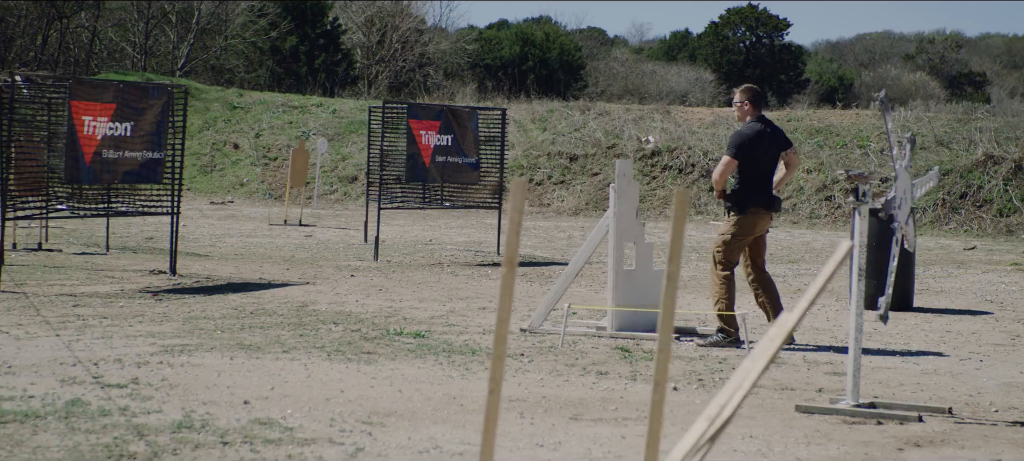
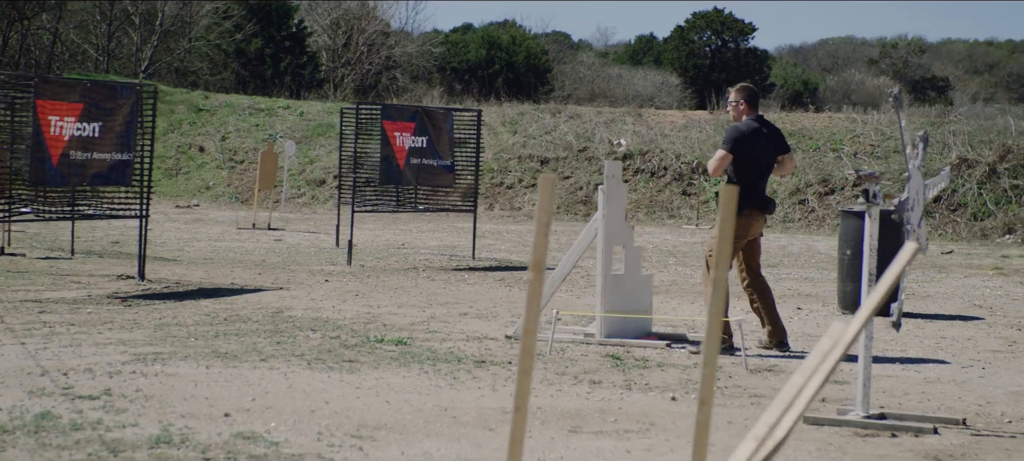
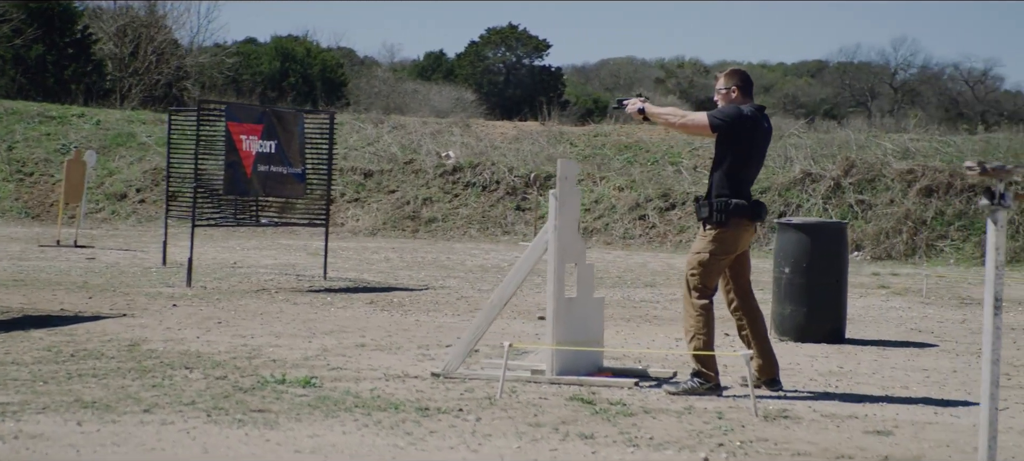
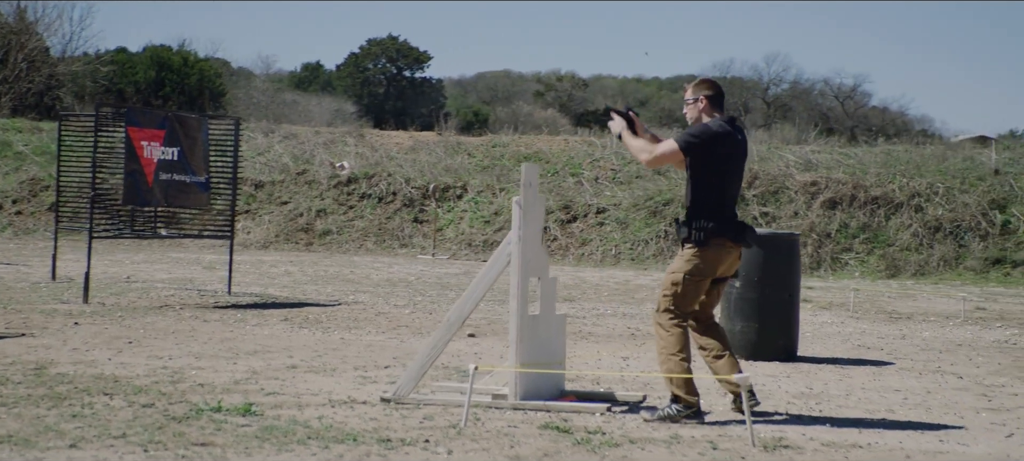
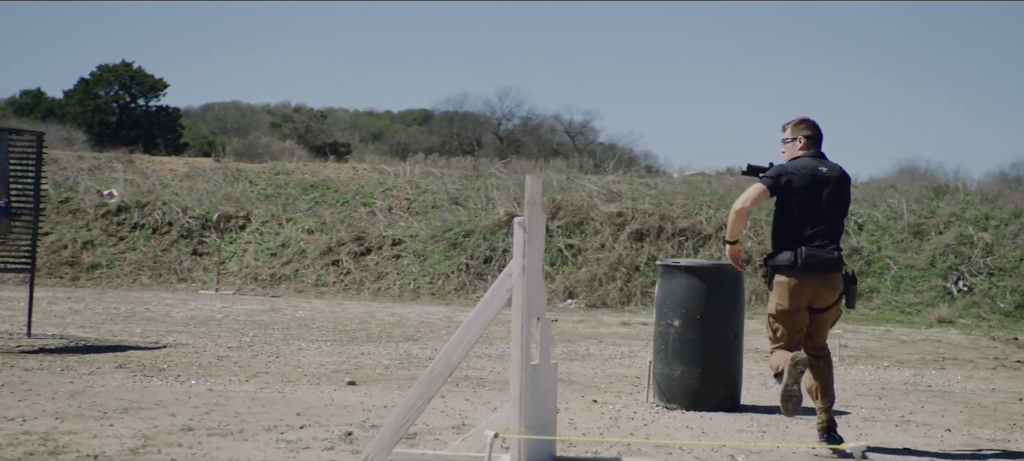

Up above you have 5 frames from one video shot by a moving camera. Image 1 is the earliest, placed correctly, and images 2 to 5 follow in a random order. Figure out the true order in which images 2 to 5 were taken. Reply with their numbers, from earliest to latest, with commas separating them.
2, 3, 4, 5
